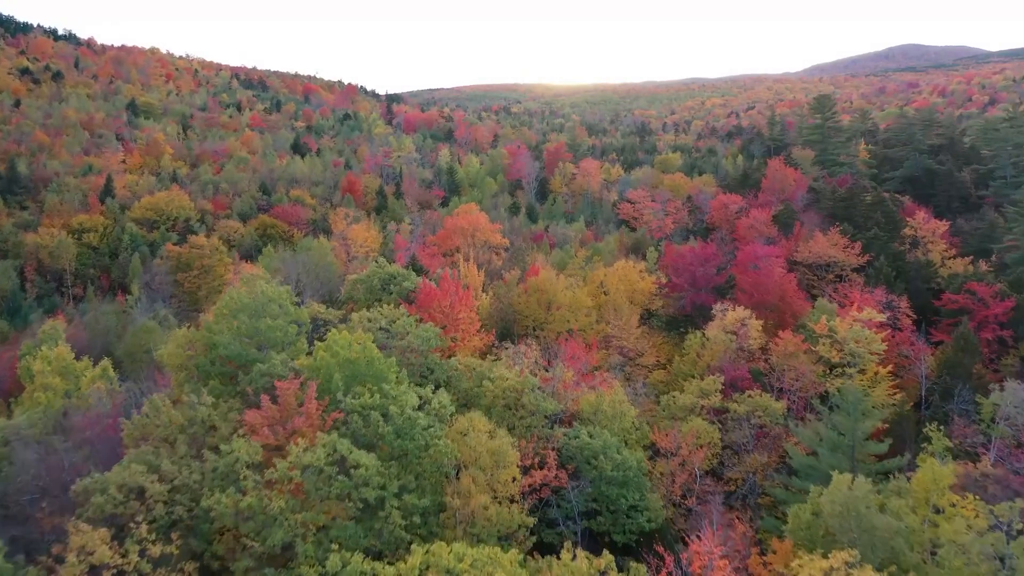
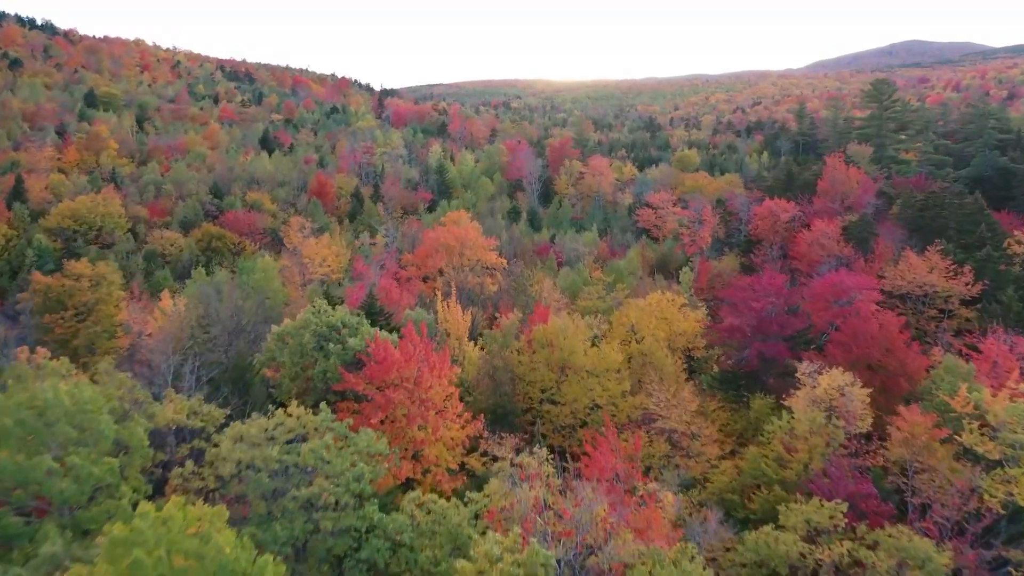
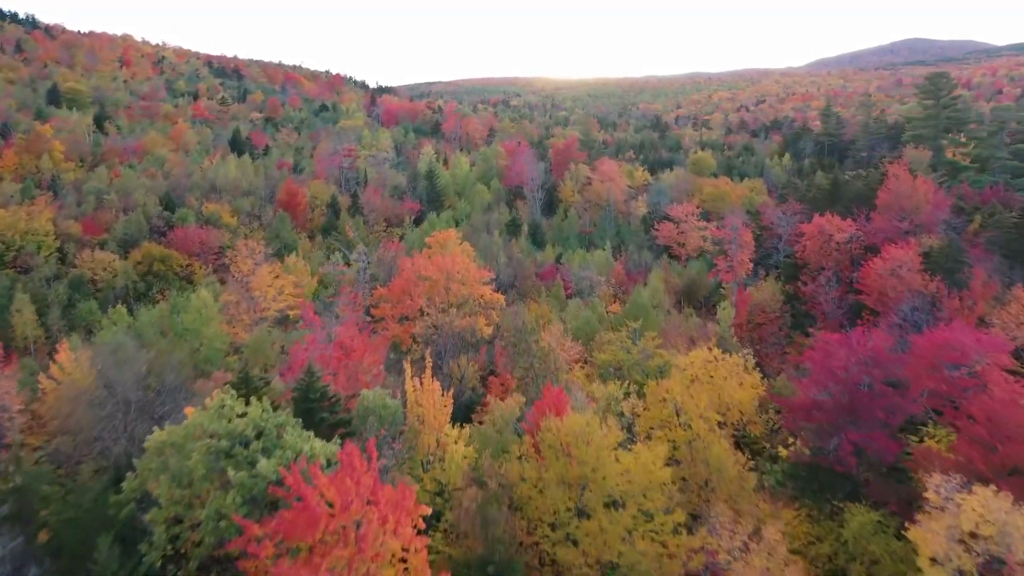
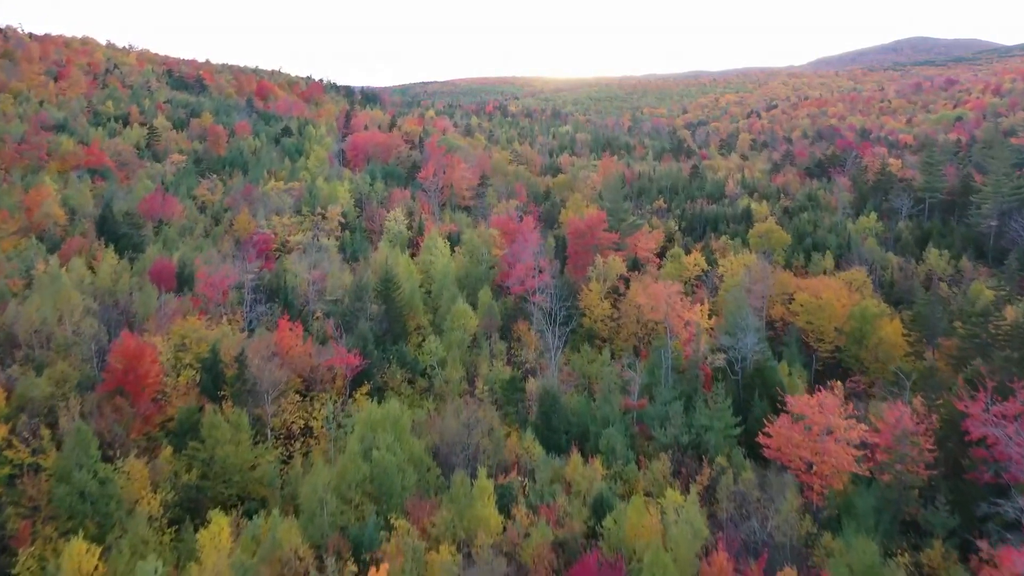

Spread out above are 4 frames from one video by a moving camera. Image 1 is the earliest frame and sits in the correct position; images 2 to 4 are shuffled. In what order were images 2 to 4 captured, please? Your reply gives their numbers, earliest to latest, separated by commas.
2, 3, 4
